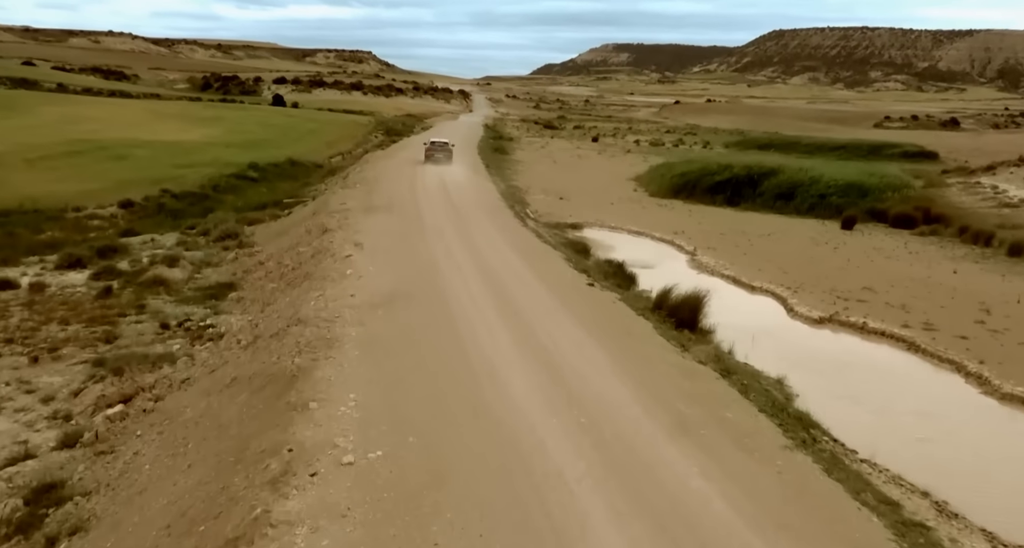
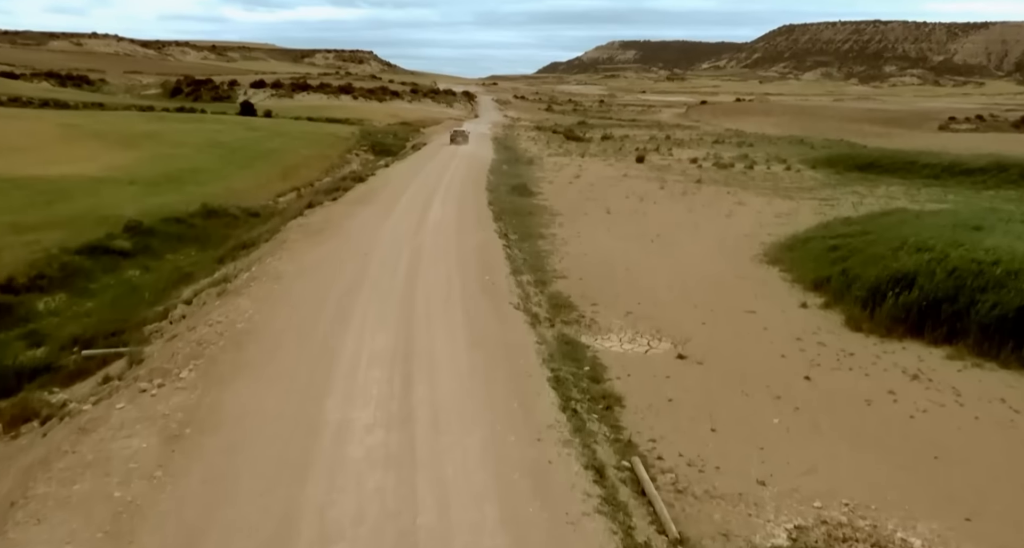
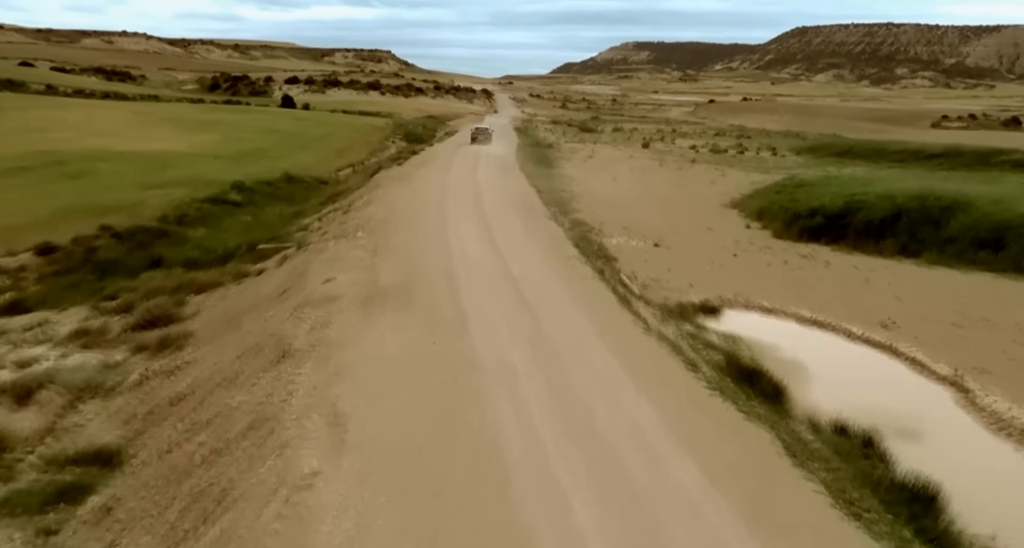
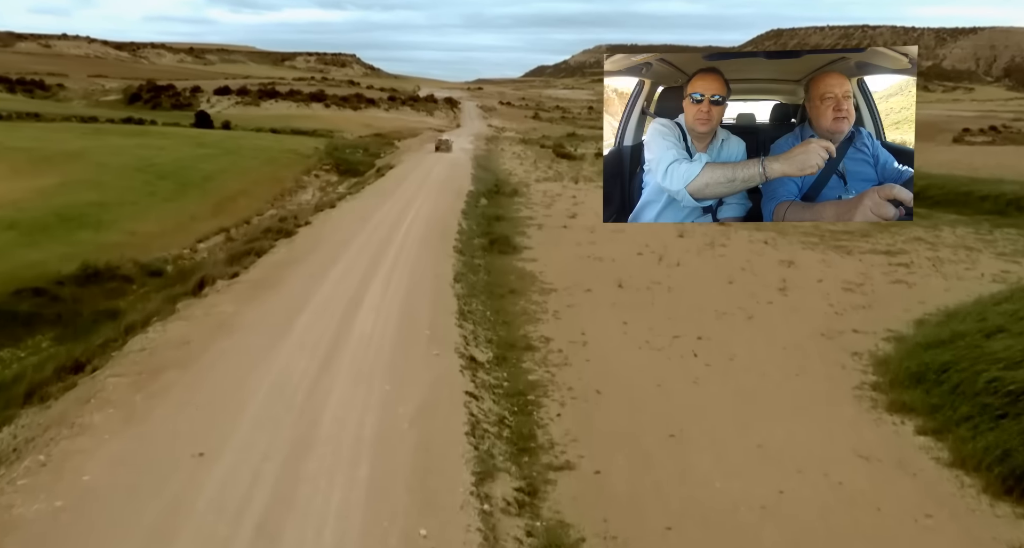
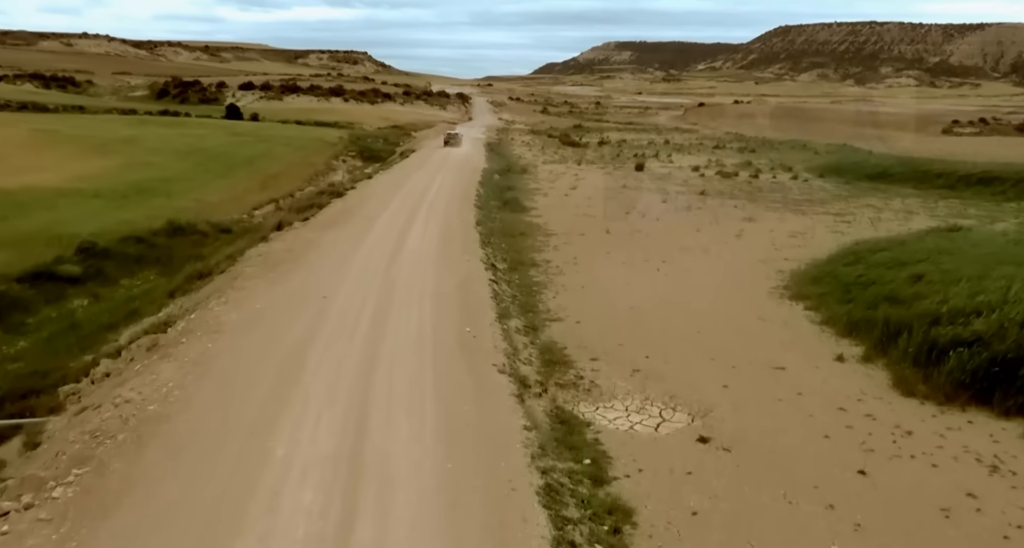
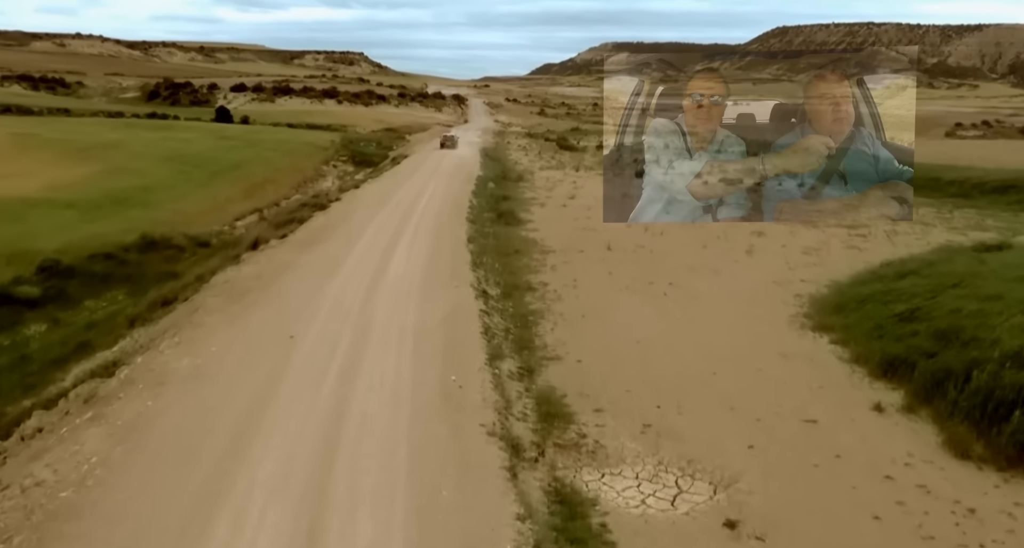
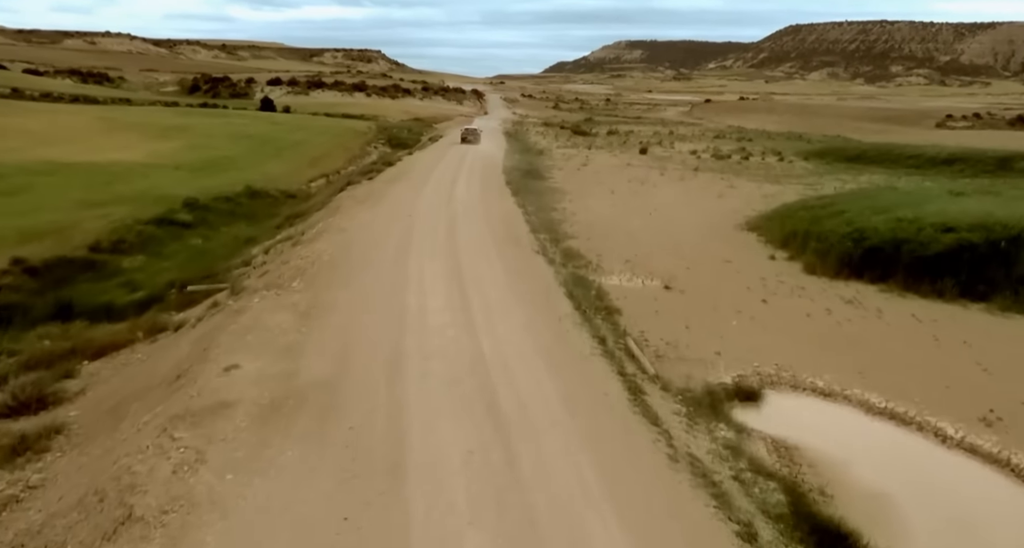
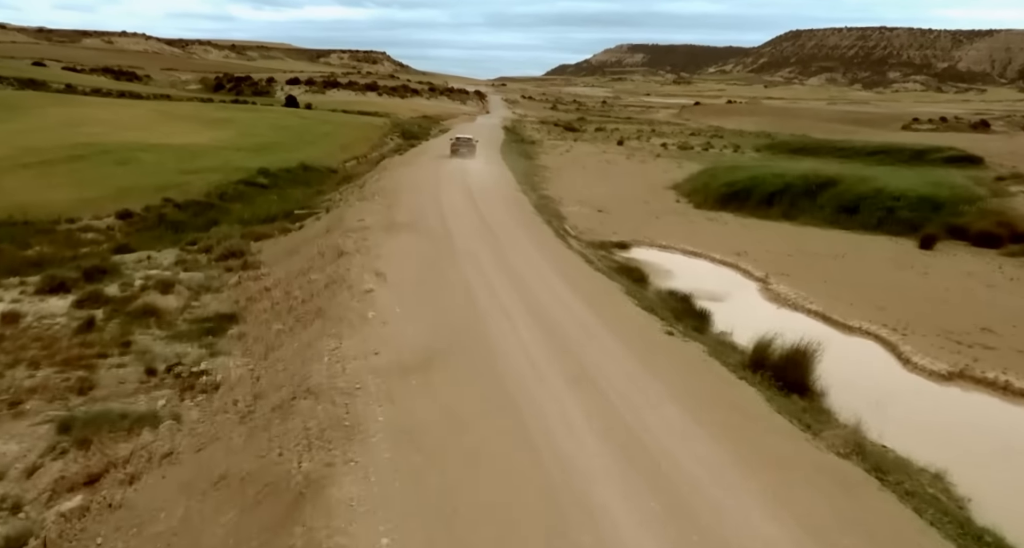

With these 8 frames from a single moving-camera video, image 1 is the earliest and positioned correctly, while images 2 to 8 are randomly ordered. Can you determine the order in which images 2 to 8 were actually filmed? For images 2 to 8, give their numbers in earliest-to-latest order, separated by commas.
8, 3, 7, 2, 5, 6, 4
